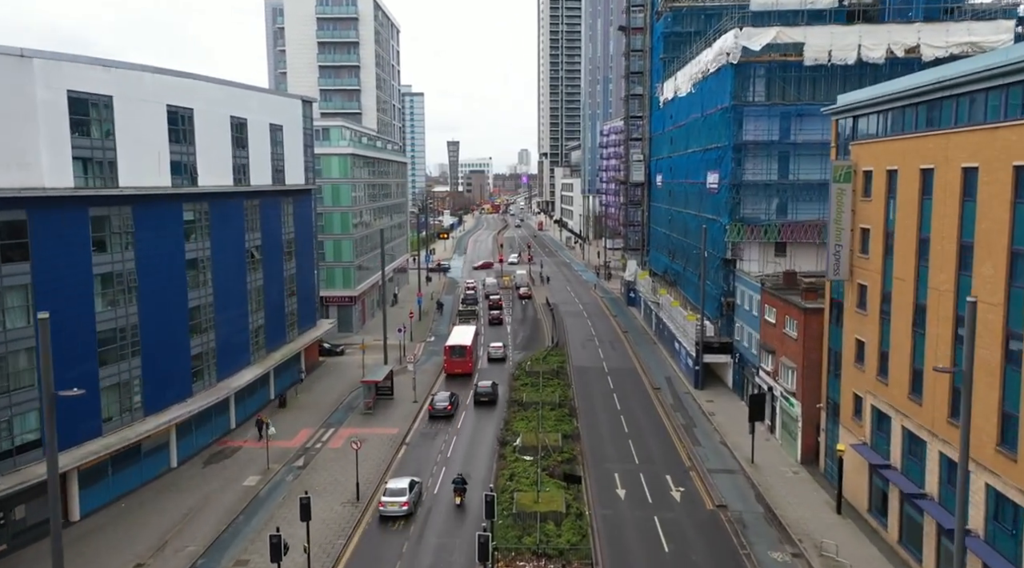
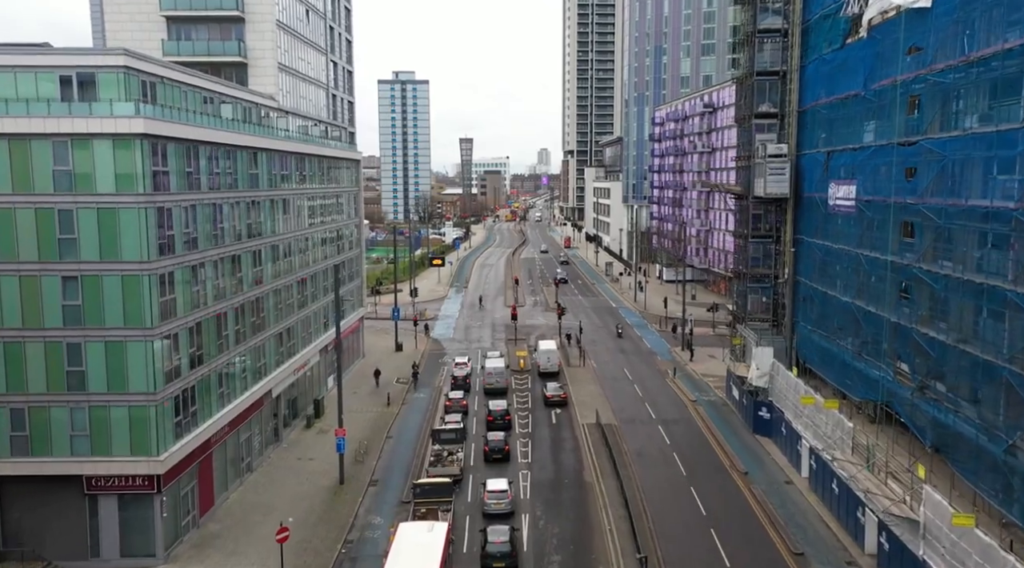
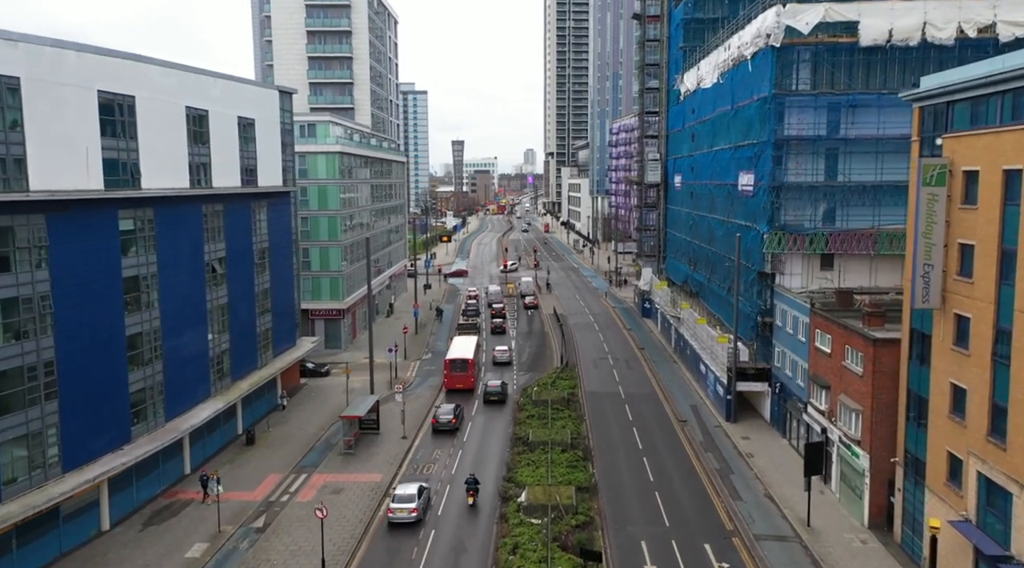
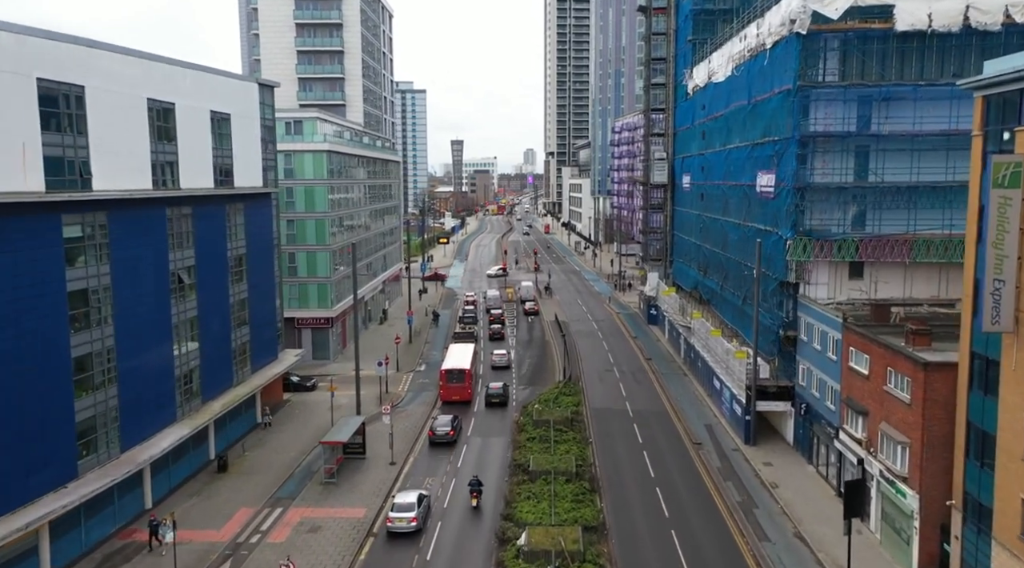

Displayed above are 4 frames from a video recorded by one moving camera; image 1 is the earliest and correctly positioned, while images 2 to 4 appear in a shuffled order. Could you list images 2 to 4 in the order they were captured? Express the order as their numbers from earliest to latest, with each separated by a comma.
3, 4, 2
